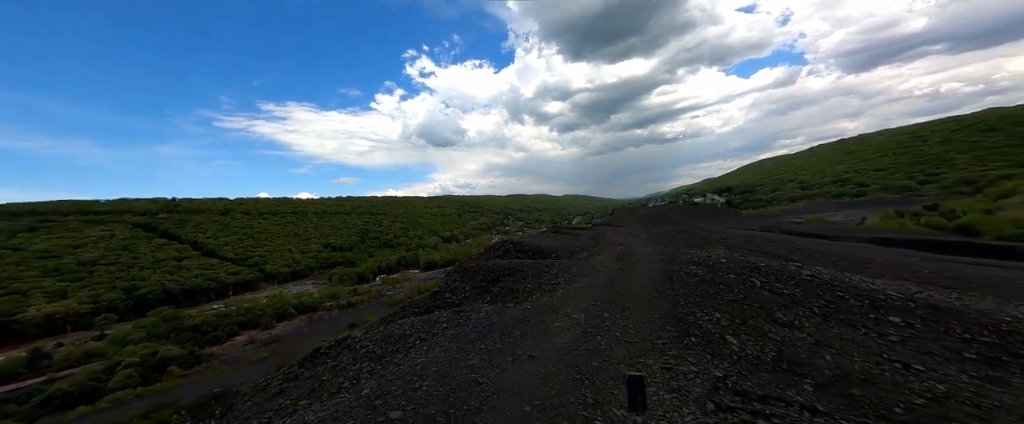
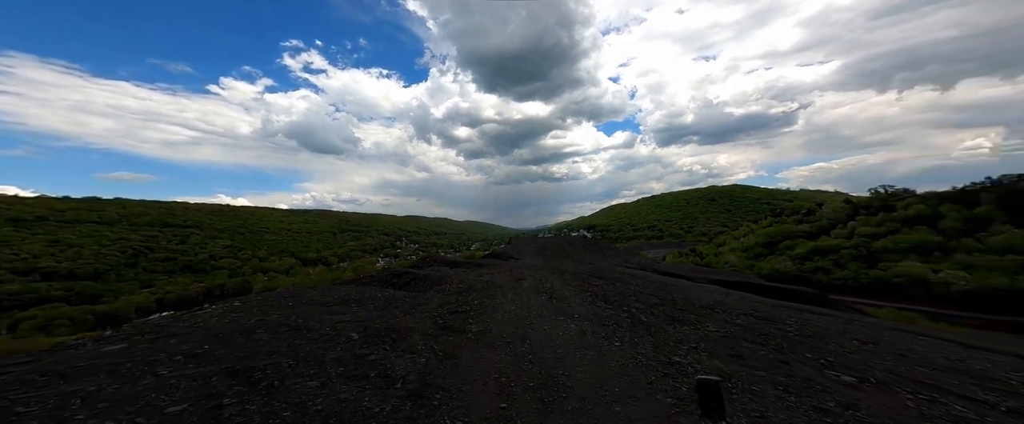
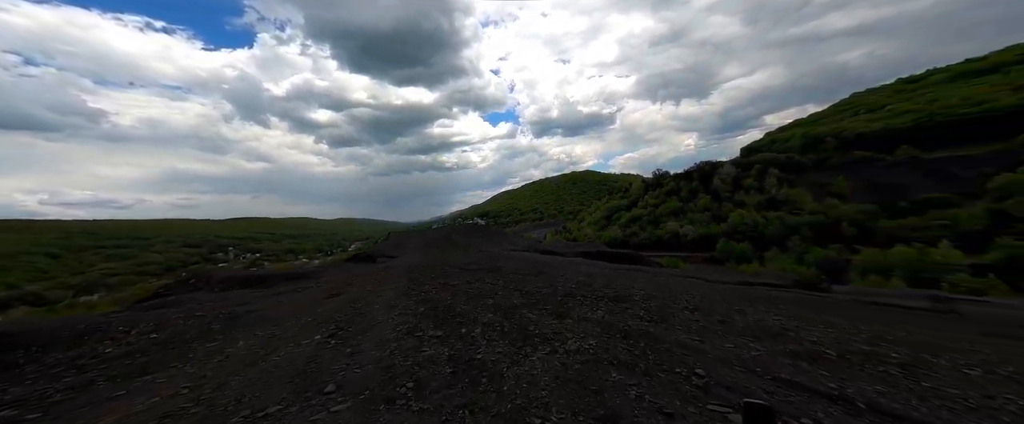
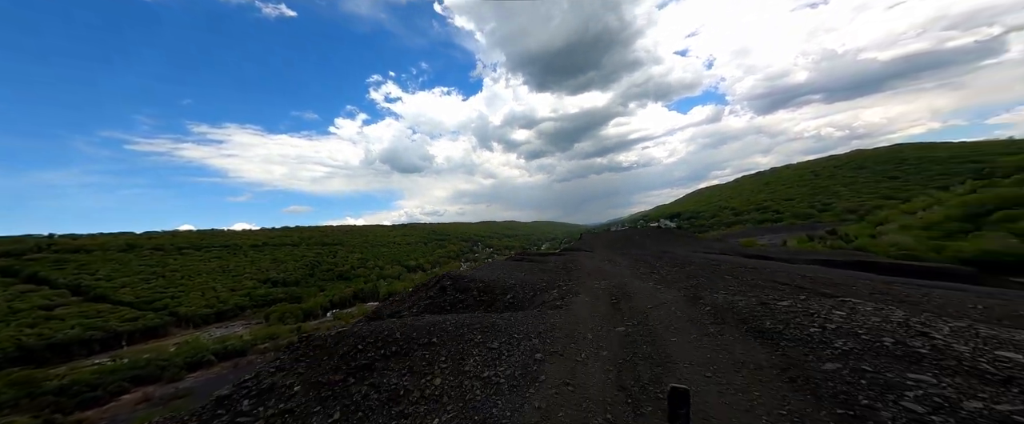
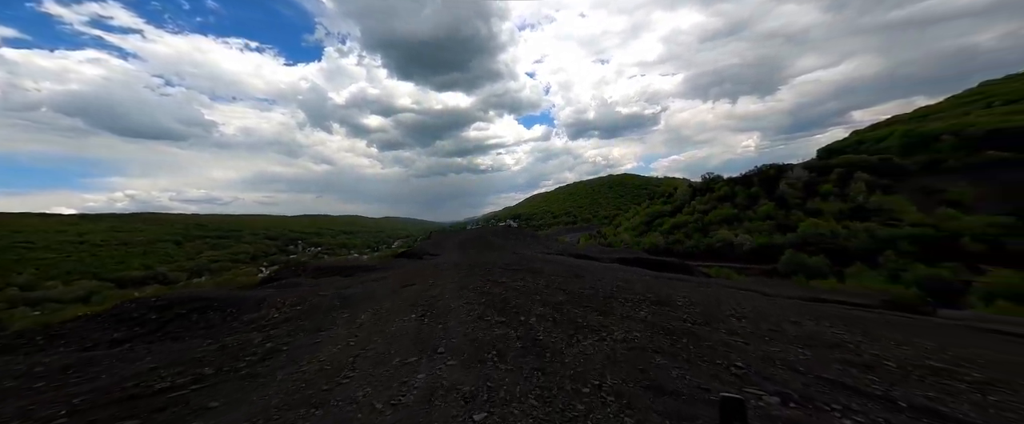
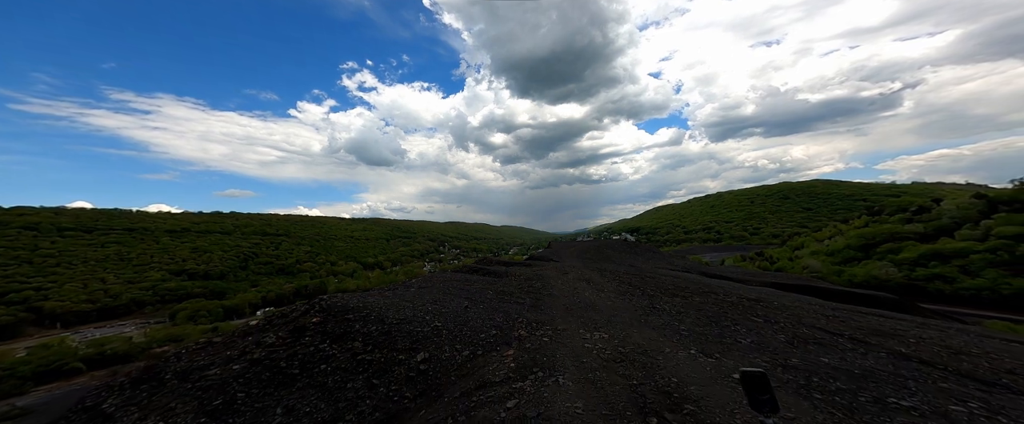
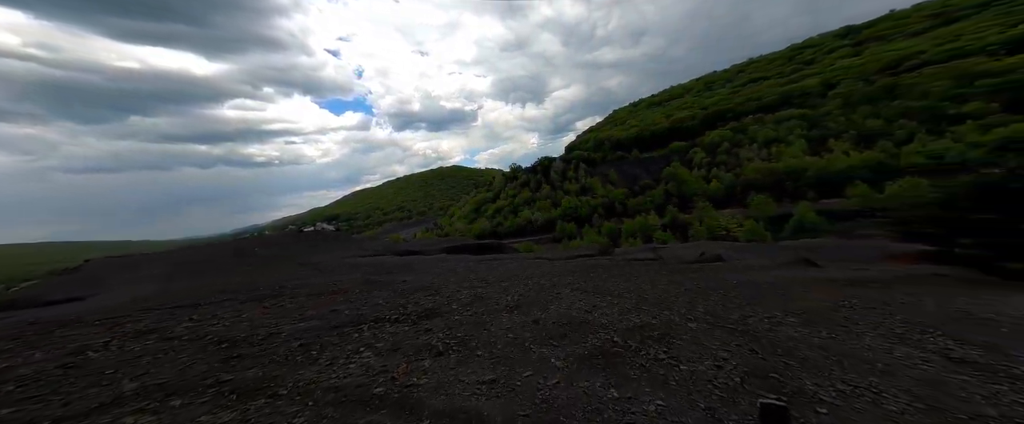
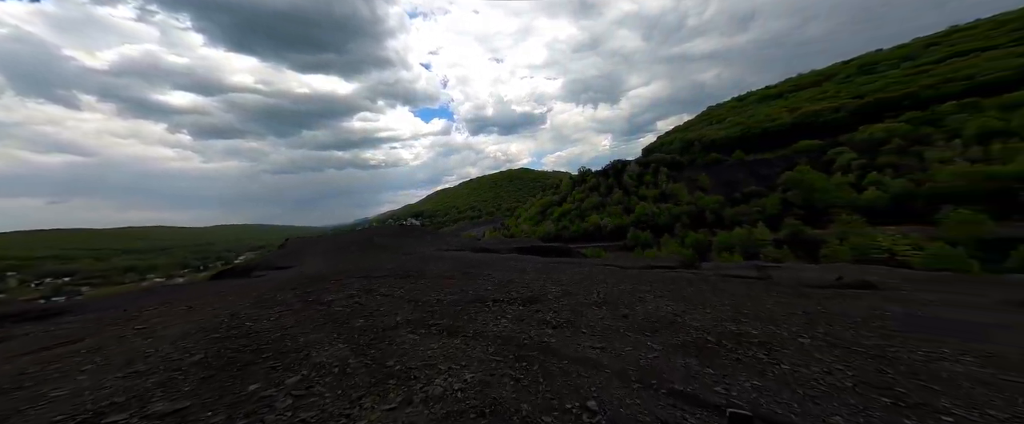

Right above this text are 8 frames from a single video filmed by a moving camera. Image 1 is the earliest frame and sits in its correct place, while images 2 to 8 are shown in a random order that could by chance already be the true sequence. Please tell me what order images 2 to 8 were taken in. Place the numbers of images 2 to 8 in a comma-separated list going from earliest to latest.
4, 6, 2, 5, 3, 8, 7
